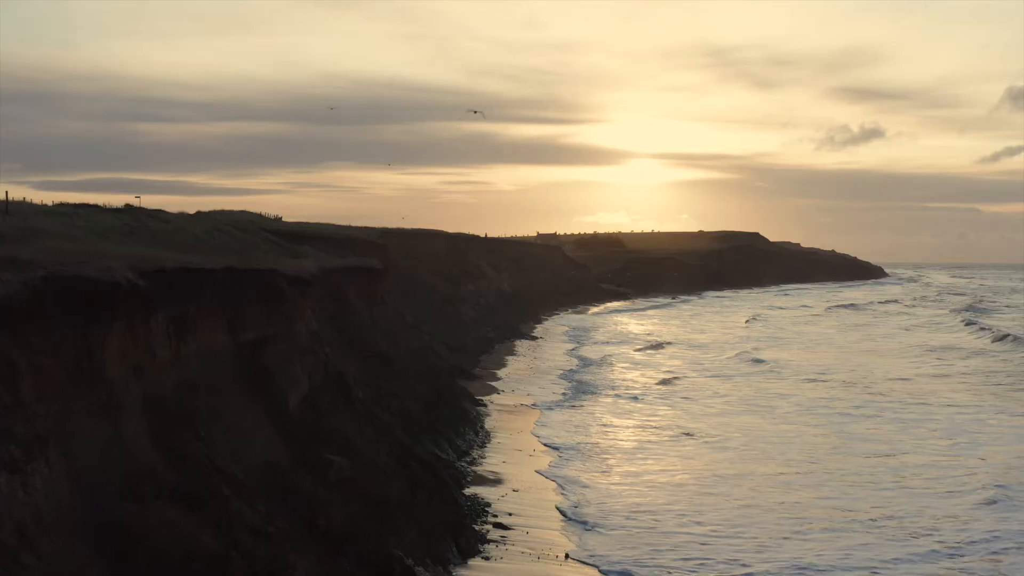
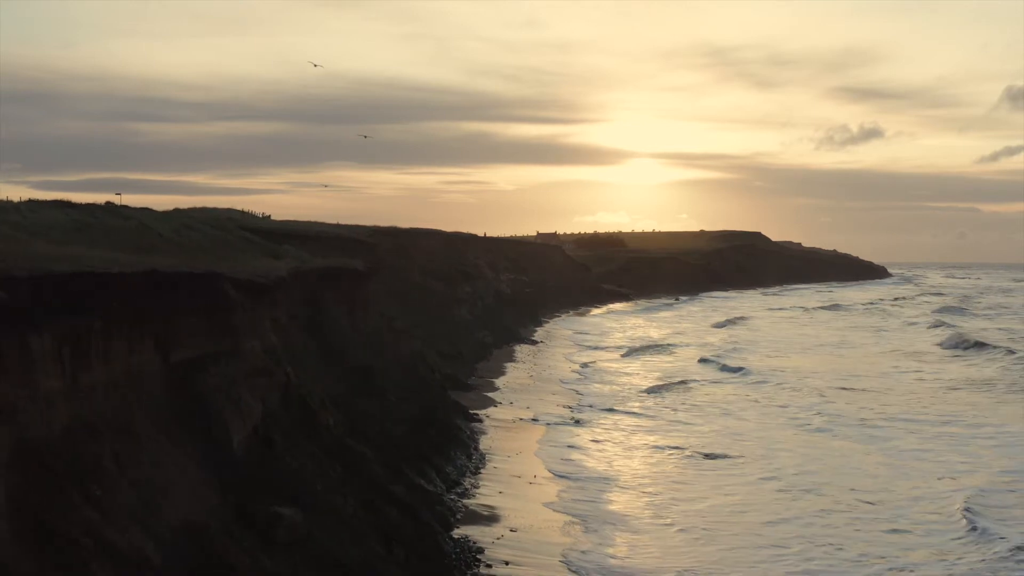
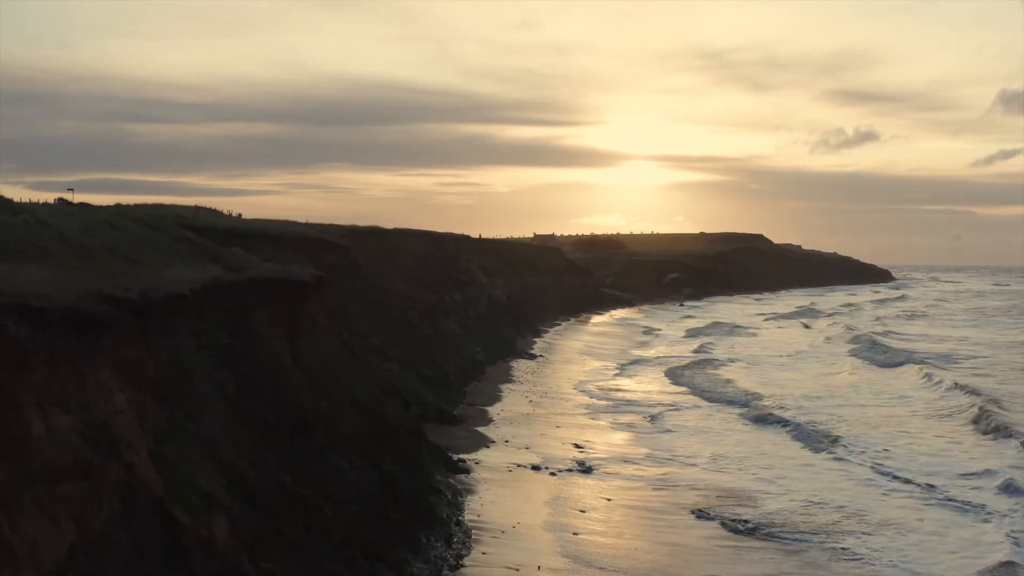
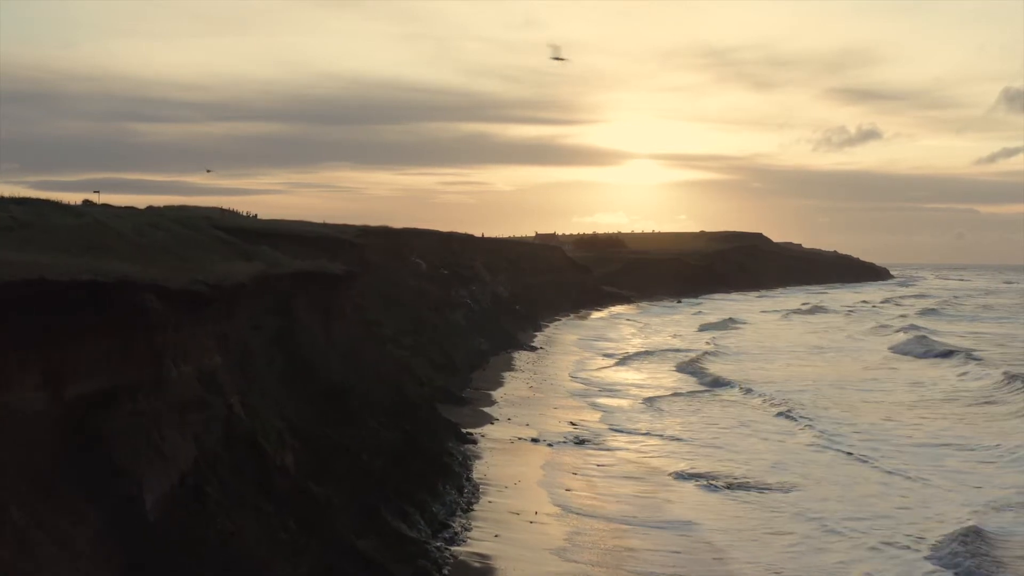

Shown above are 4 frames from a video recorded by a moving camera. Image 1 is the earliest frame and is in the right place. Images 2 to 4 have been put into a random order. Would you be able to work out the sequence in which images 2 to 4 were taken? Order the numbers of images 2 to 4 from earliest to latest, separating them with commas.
2, 4, 3
